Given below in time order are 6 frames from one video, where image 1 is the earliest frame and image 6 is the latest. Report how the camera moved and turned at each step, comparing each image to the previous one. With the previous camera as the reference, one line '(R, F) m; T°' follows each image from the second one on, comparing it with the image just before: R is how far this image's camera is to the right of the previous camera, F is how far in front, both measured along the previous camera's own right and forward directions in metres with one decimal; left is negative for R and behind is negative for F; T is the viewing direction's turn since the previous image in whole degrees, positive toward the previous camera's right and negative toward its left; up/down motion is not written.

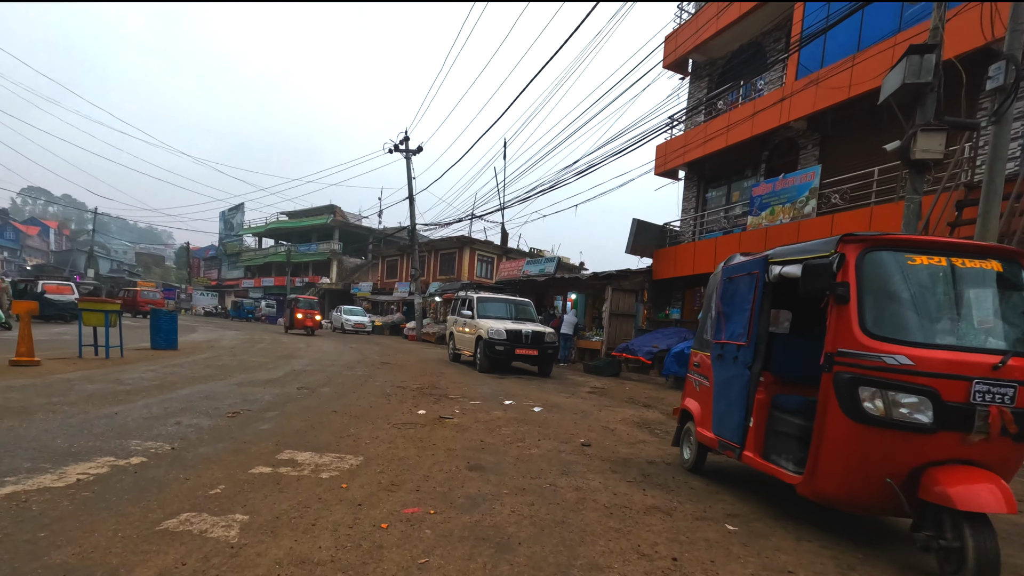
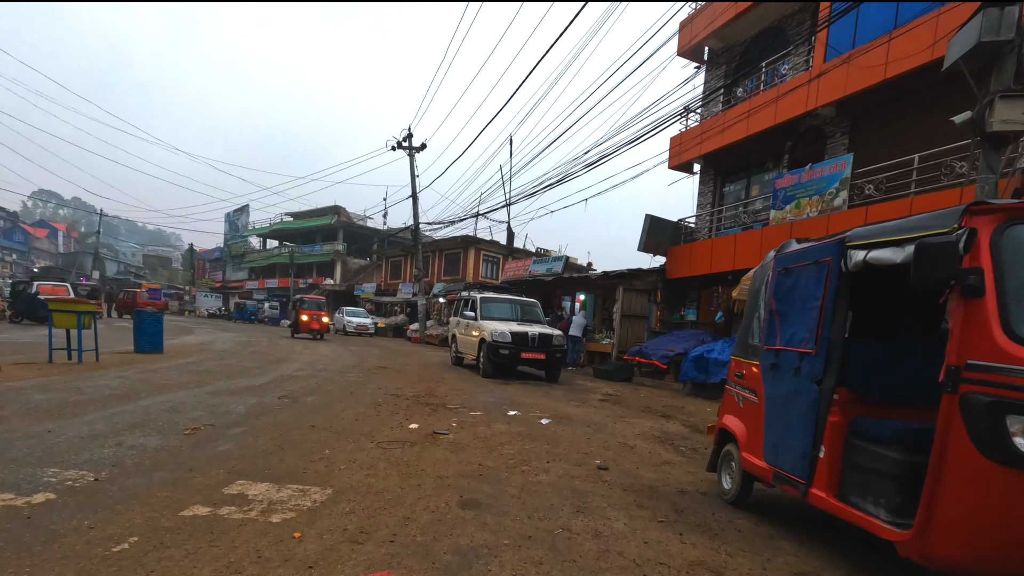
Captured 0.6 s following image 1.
(0.0, +0.8) m; -1°
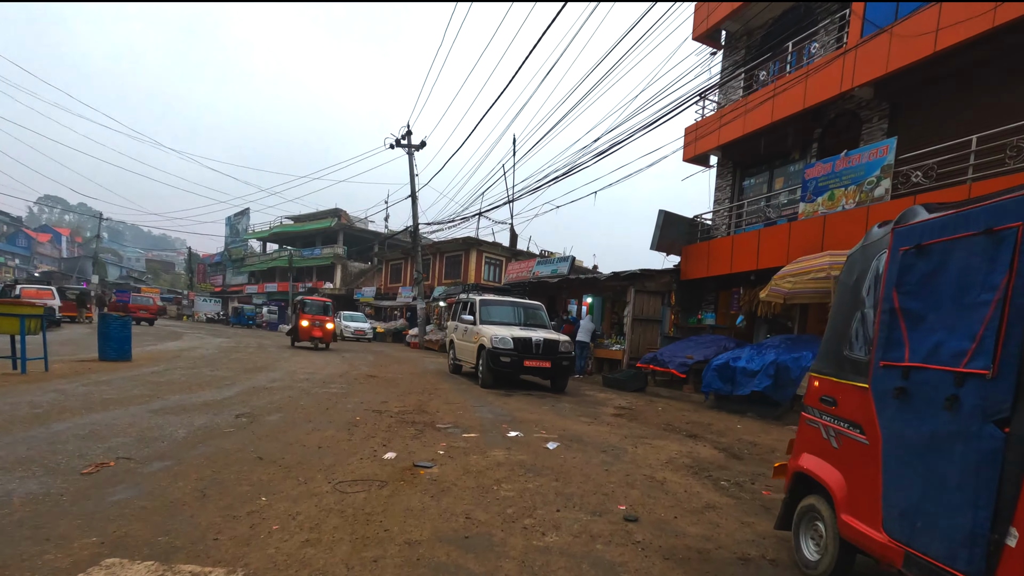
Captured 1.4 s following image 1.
(0.0, +1.1) m; 0°
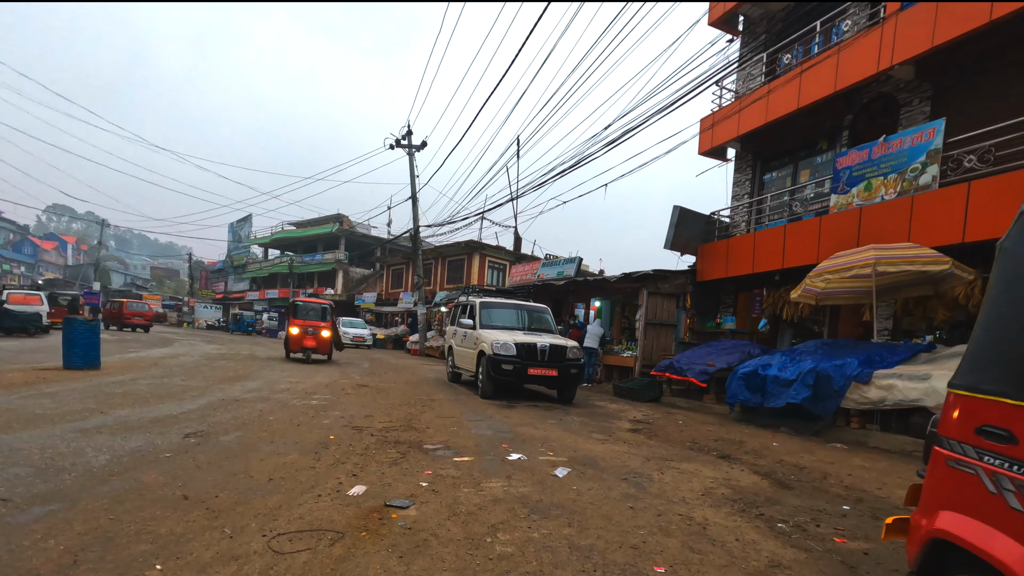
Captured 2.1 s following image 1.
(0.0, +1.0) m; -1°
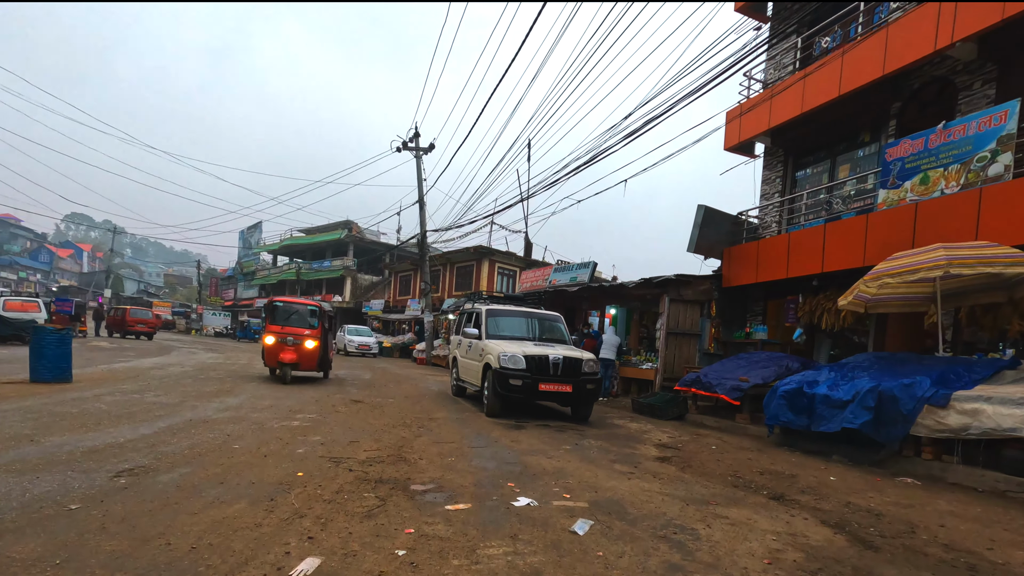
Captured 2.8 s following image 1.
(0.0, +1.0) m; -1°
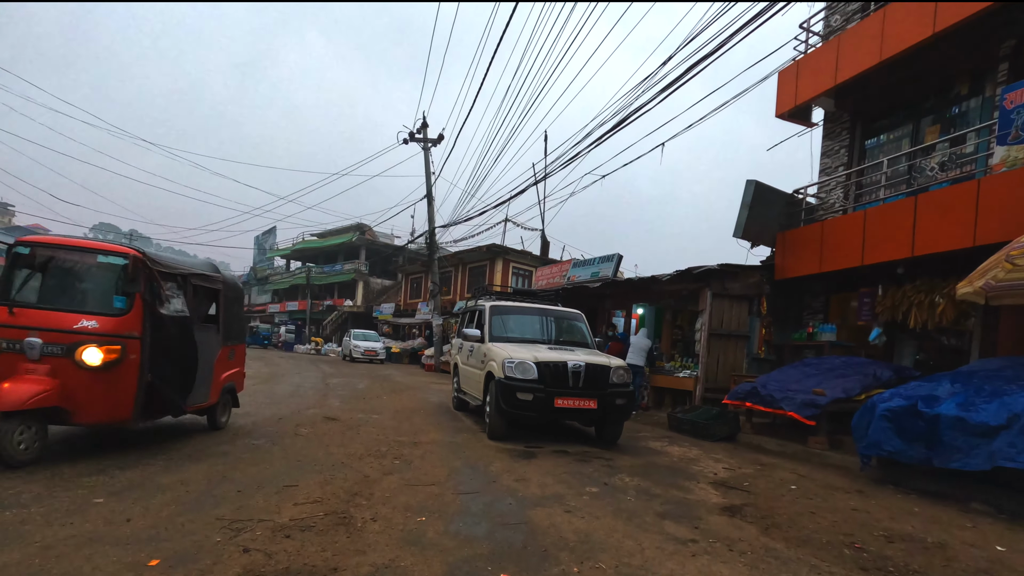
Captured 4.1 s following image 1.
(+0.1, +1.9) m; -2°
